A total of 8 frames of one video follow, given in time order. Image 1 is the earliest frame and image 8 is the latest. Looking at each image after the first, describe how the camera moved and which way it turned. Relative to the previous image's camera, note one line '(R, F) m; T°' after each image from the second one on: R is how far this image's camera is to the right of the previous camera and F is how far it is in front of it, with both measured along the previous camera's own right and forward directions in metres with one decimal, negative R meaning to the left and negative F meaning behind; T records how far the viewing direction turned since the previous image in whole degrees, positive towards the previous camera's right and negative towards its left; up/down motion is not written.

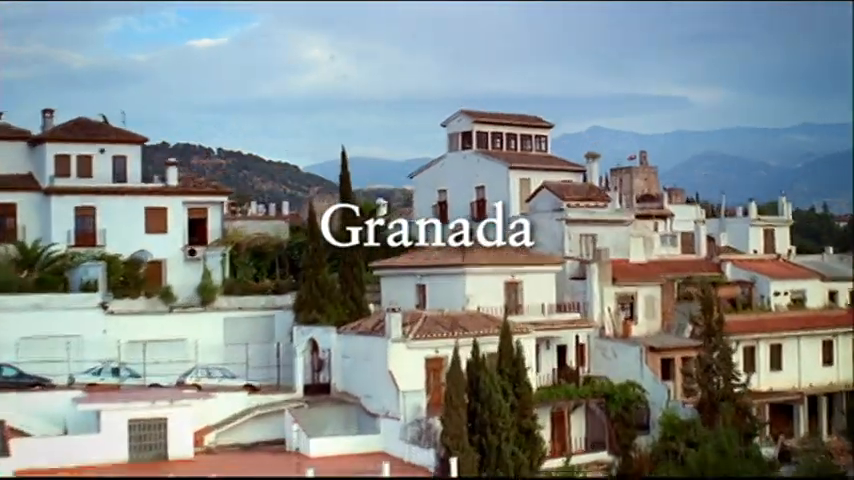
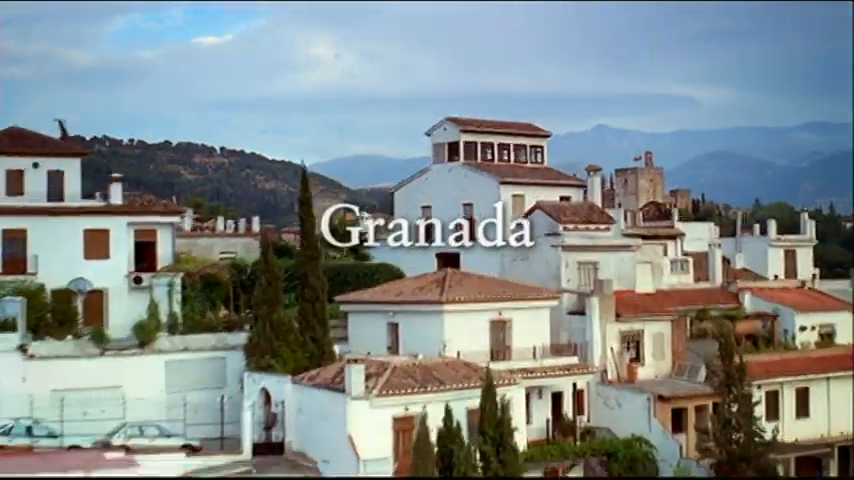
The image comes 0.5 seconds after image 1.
(+0.3, +3.9) m; 0°
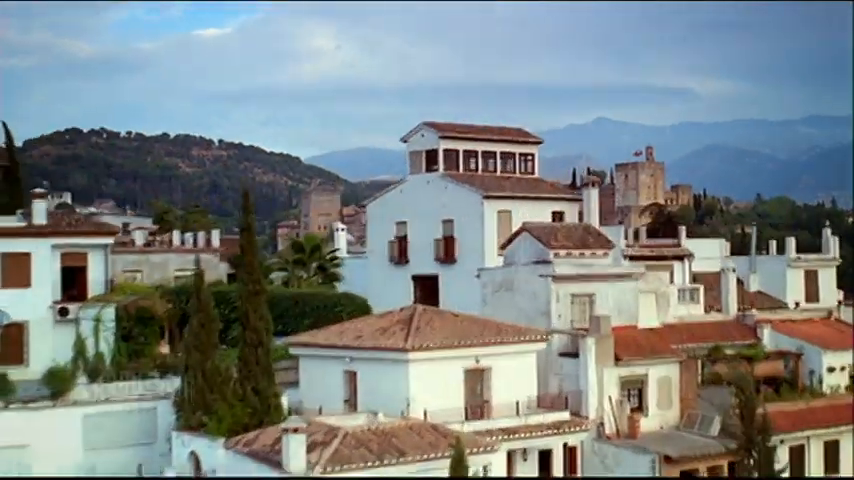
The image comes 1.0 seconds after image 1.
(+0.3, +3.8) m; 0°
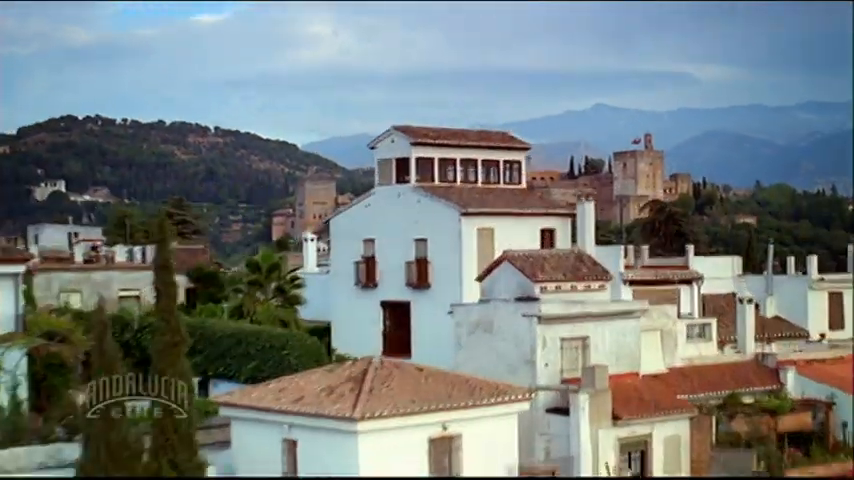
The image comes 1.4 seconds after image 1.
(+0.3, +3.7) m; 0°
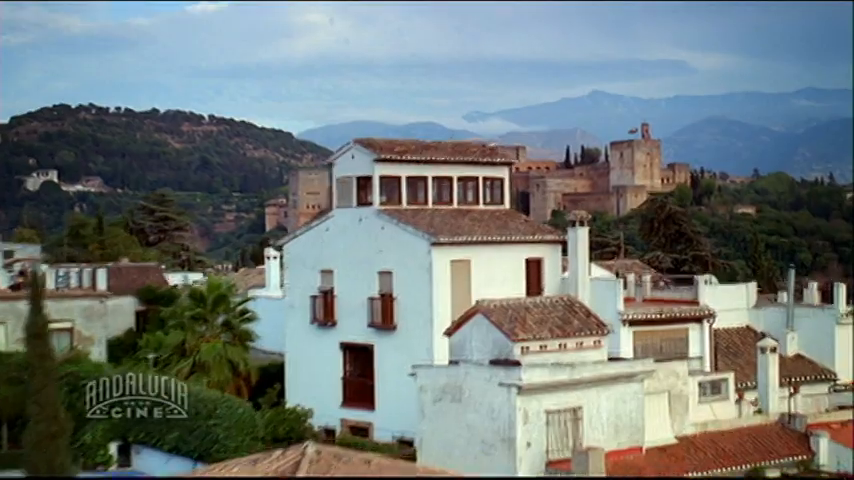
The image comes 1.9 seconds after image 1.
(+0.3, +3.6) m; 0°
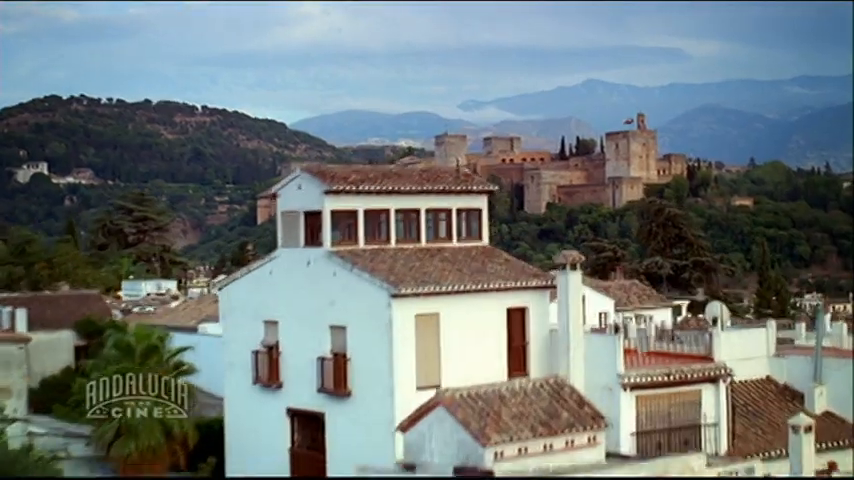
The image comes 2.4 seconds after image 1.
(+0.3, +3.5) m; 0°
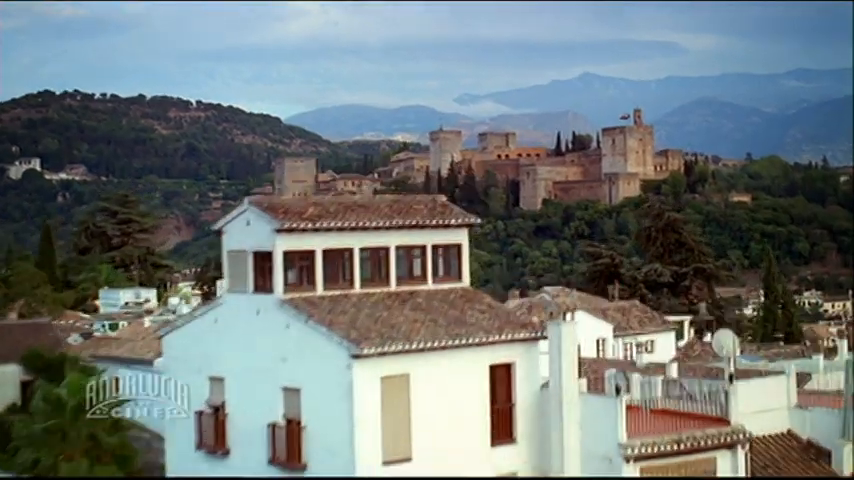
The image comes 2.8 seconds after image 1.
(+0.2, +2.6) m; 0°
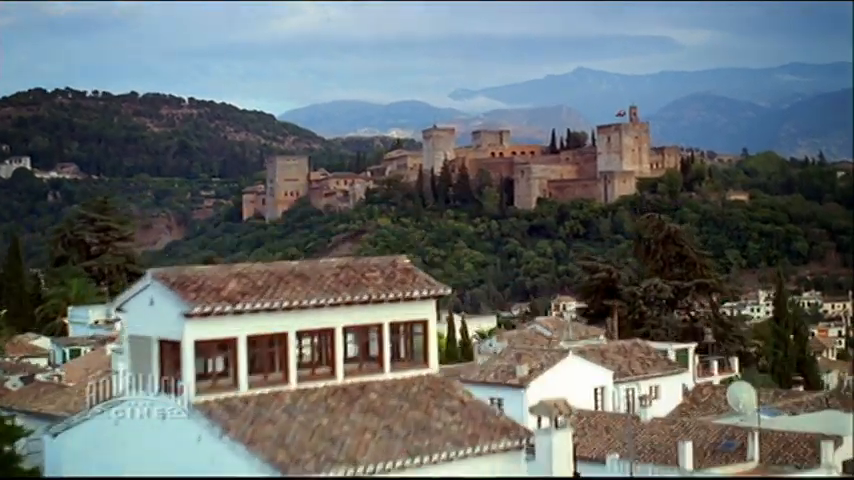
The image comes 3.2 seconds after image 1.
(+0.2, +3.4) m; 0°
